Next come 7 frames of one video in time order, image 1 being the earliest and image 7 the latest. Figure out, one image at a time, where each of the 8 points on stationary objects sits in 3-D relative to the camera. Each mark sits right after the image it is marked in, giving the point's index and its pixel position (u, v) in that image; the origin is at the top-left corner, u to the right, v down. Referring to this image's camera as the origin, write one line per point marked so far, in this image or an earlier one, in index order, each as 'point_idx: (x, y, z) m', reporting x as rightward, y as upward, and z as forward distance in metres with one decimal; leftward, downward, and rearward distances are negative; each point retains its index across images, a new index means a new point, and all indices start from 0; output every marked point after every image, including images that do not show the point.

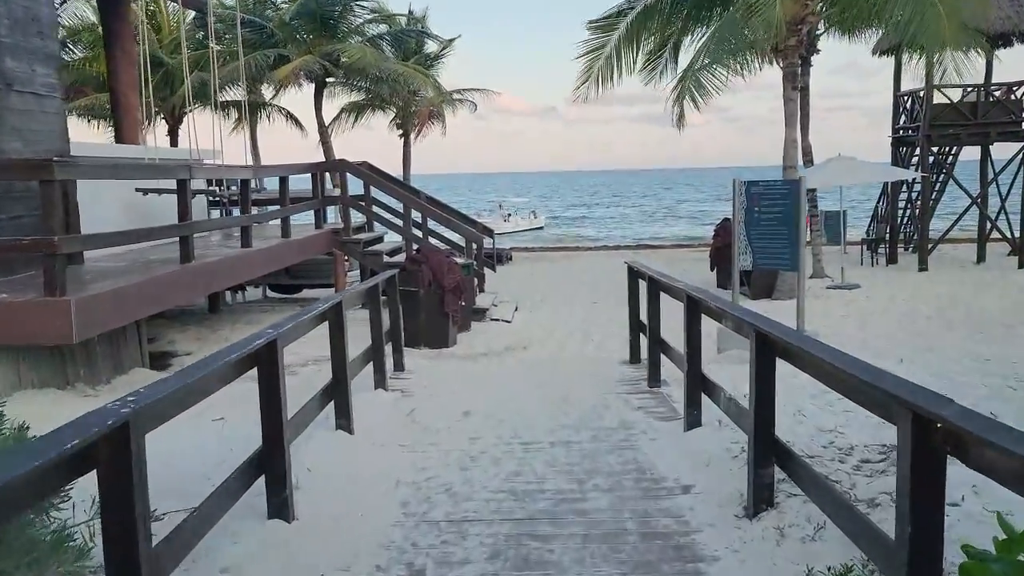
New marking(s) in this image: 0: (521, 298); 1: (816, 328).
0: (+0.1, -0.2, +12.4) m
1: (+3.5, -0.5, +9.2) m
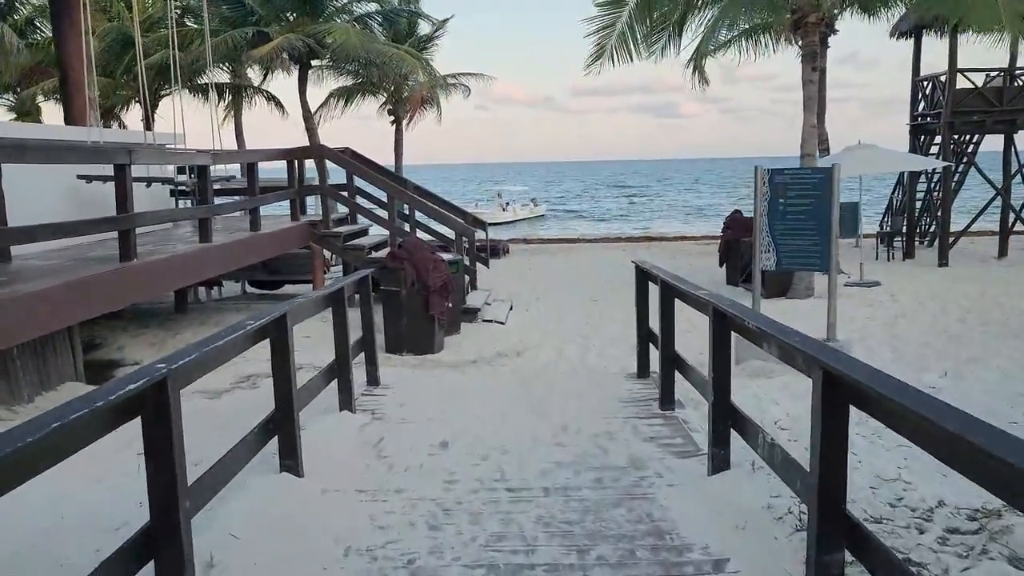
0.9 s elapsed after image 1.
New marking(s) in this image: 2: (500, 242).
0: (+0.1, -0.1, +11.5) m
1: (+3.4, -0.5, +8.3) m
2: (-0.3, +1.0, +18.3) m
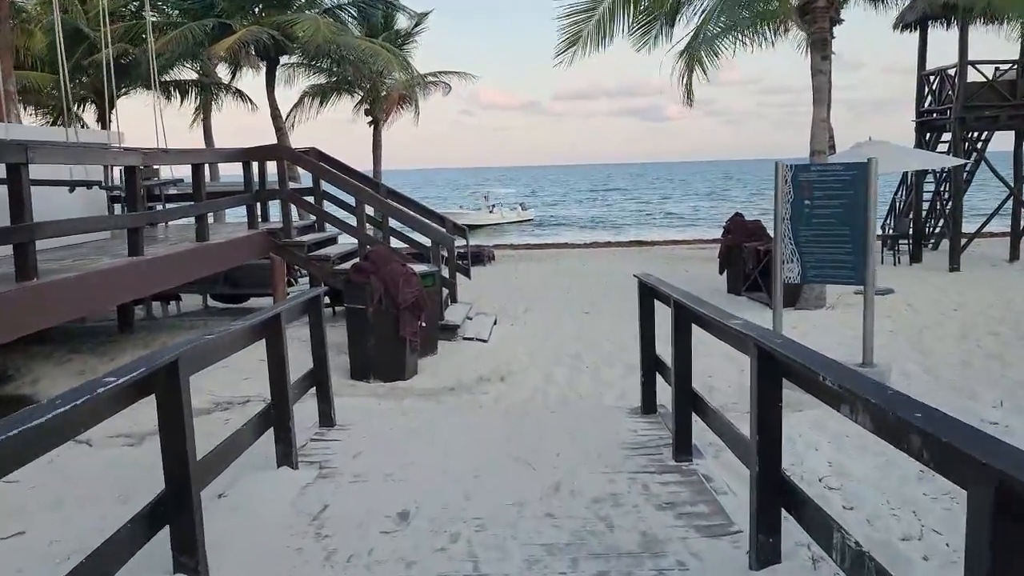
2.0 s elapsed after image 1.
0: (-0.1, -0.3, +10.6) m
1: (+3.3, -0.6, +7.4) m
2: (-0.6, +0.8, +17.4) m
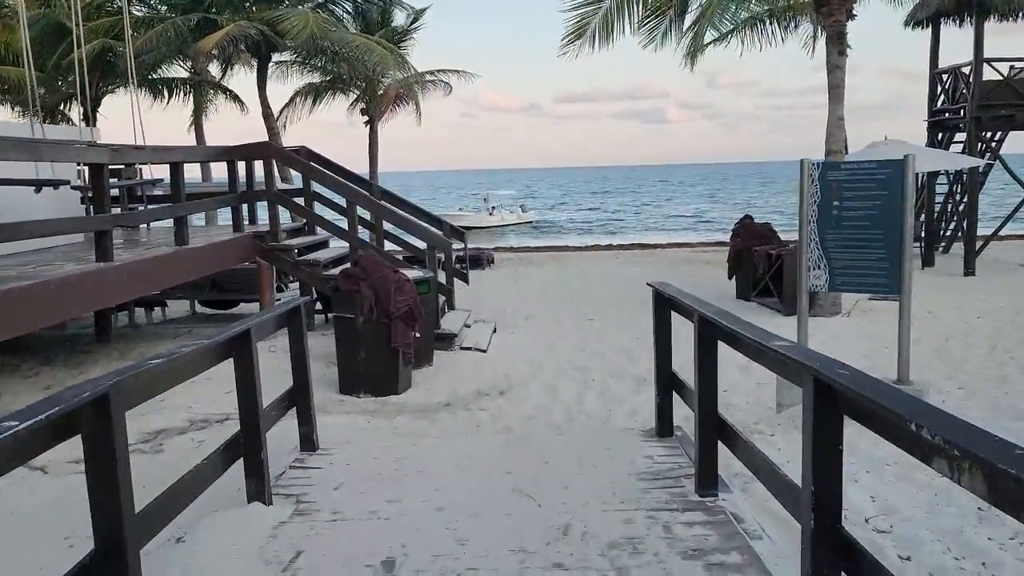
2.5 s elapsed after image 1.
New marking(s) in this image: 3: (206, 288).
0: (-0.1, -0.4, +10.1) m
1: (+3.3, -0.7, +7.0) m
2: (-0.6, +0.7, +16.9) m
3: (-3.8, 0.0, +9.9) m
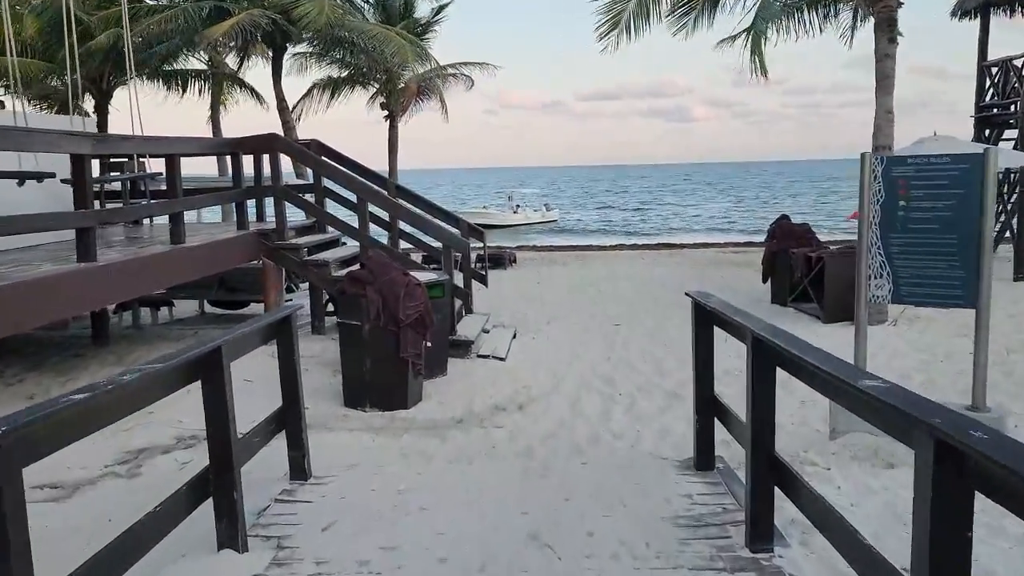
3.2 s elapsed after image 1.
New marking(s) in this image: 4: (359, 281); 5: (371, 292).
0: (+0.1, -0.4, +9.5) m
1: (+3.4, -0.7, +6.3) m
2: (-0.1, +0.7, +16.4) m
3: (-3.5, 0.0, +9.4) m
4: (-1.1, 0.0, +5.7) m
5: (-1.0, 0.0, +5.6) m
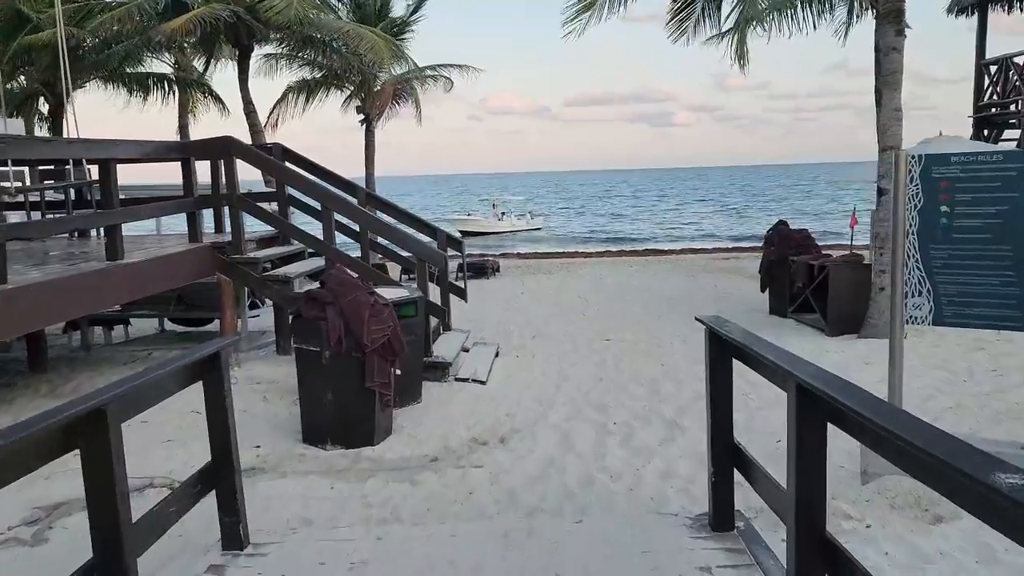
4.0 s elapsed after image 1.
0: (-0.1, -0.5, +8.9) m
1: (+3.3, -0.8, +5.7) m
2: (-0.5, +0.5, +15.7) m
3: (-3.7, -0.2, +8.7) m
4: (-1.2, -0.1, +5.1) m
5: (-1.1, -0.2, +4.9) m
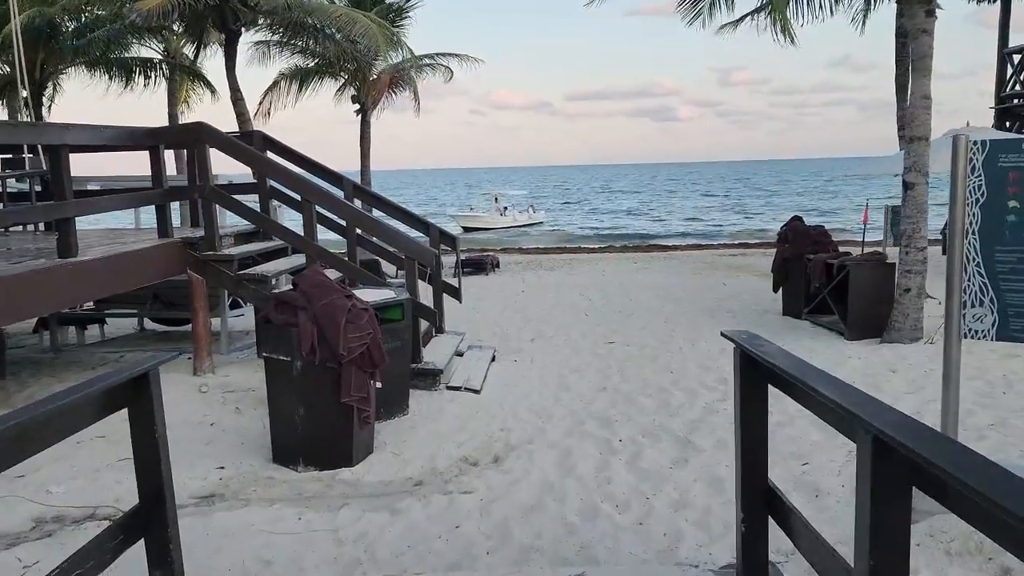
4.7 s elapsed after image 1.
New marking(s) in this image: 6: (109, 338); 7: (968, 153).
0: (-0.1, -0.5, +8.3) m
1: (+3.3, -0.8, +5.2) m
2: (-0.5, +0.6, +15.1) m
3: (-3.7, -0.2, +8.2) m
4: (-1.2, -0.1, +4.5) m
5: (-1.1, -0.2, +4.4) m
6: (-4.4, -0.5, +8.7) m
7: (+1.8, +0.5, +3.2) m
